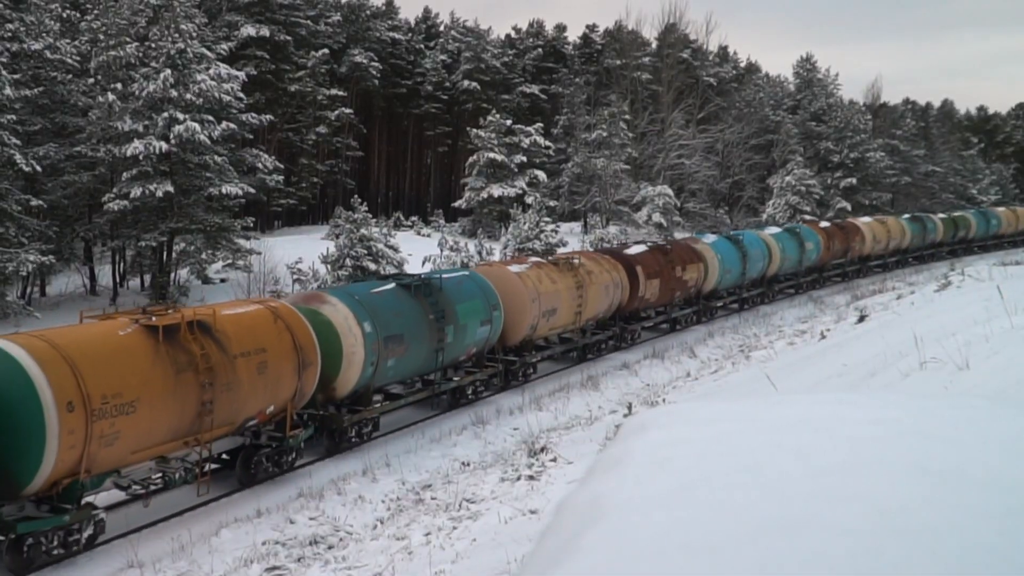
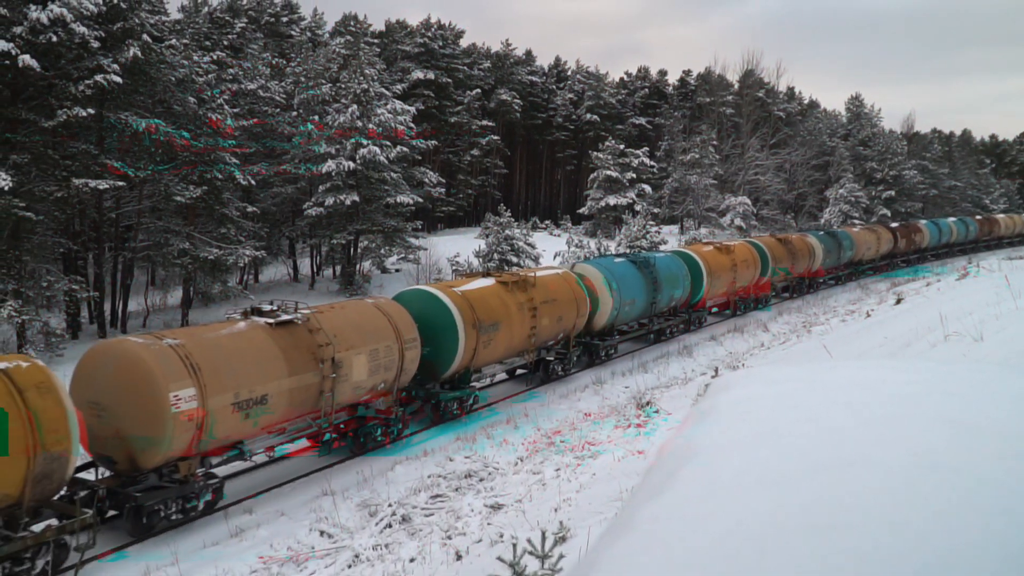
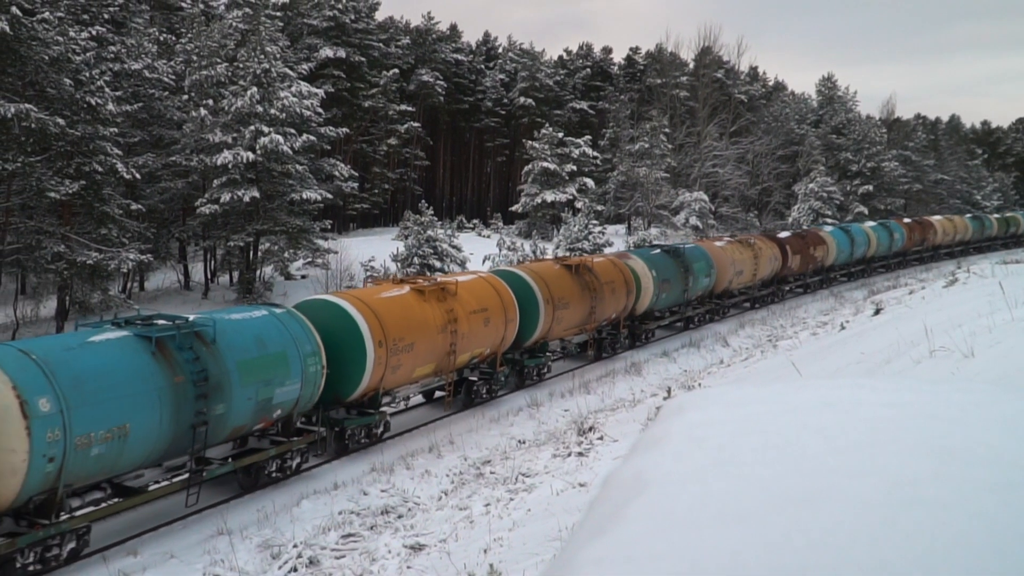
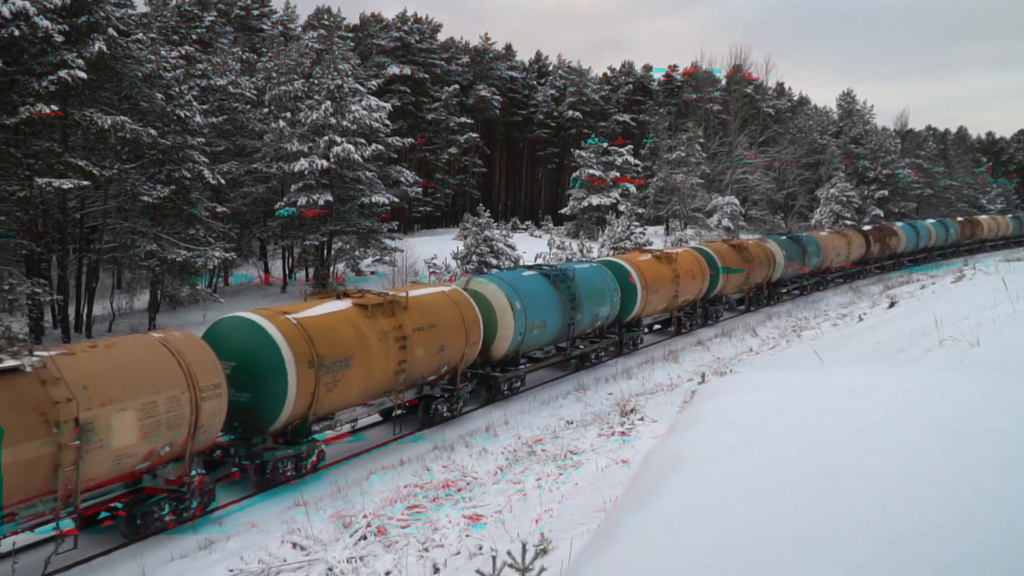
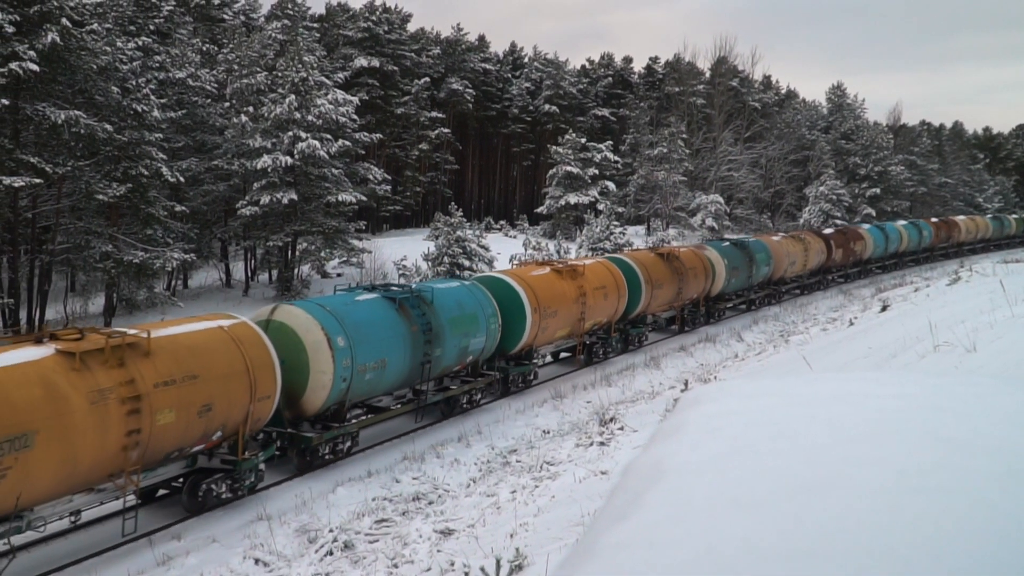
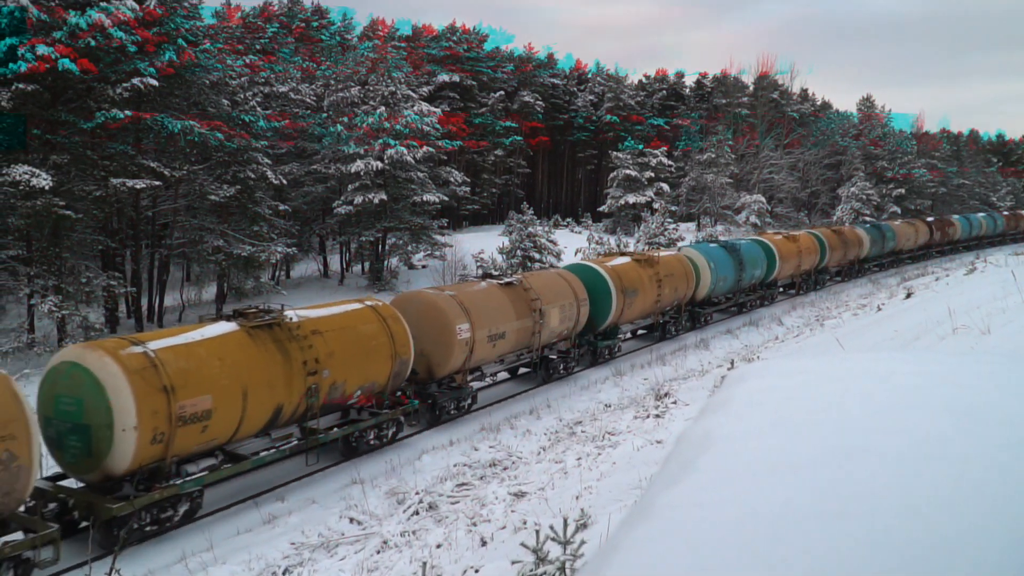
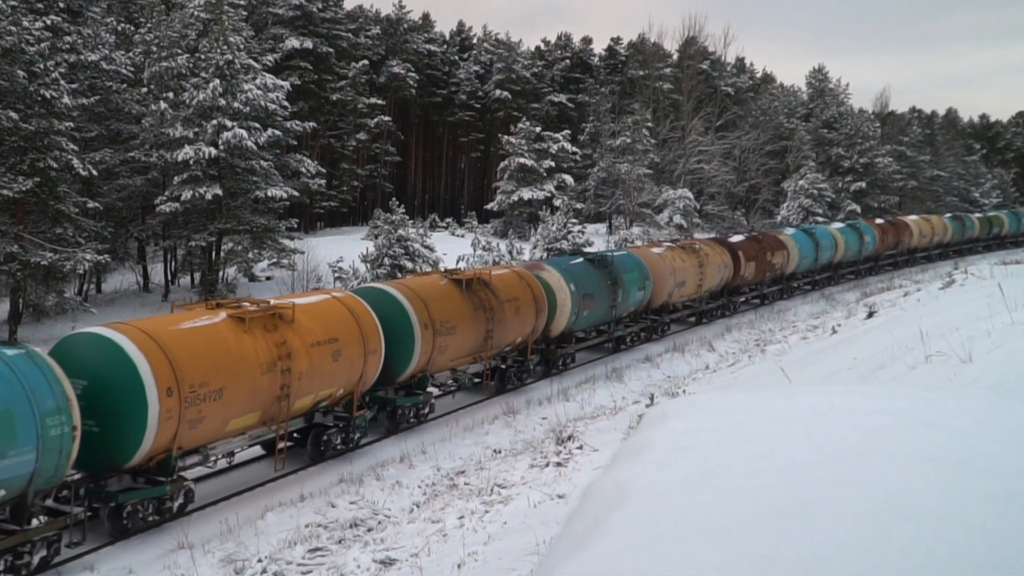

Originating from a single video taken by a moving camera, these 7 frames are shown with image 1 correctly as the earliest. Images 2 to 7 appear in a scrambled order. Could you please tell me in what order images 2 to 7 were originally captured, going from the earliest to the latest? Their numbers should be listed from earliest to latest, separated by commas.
7, 3, 5, 4, 2, 6
